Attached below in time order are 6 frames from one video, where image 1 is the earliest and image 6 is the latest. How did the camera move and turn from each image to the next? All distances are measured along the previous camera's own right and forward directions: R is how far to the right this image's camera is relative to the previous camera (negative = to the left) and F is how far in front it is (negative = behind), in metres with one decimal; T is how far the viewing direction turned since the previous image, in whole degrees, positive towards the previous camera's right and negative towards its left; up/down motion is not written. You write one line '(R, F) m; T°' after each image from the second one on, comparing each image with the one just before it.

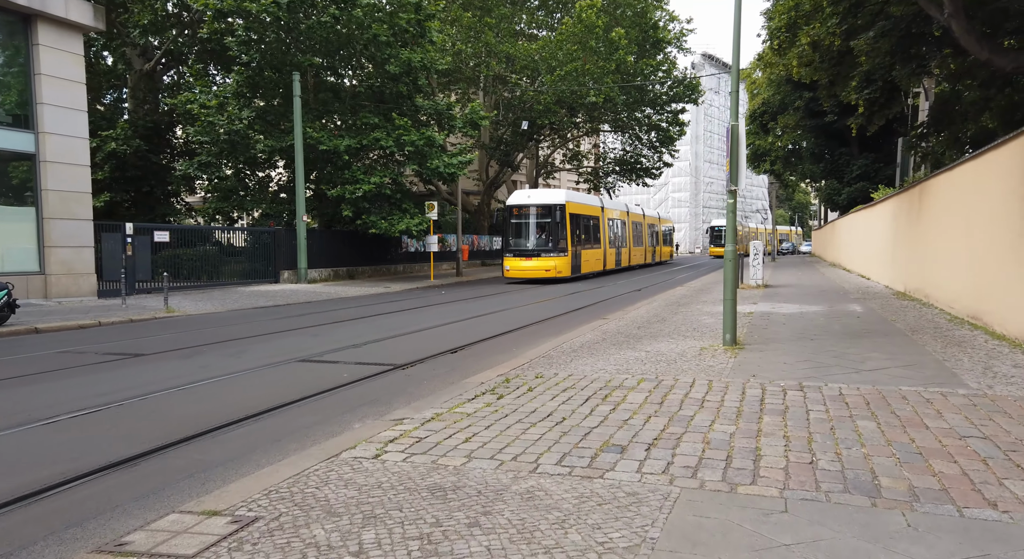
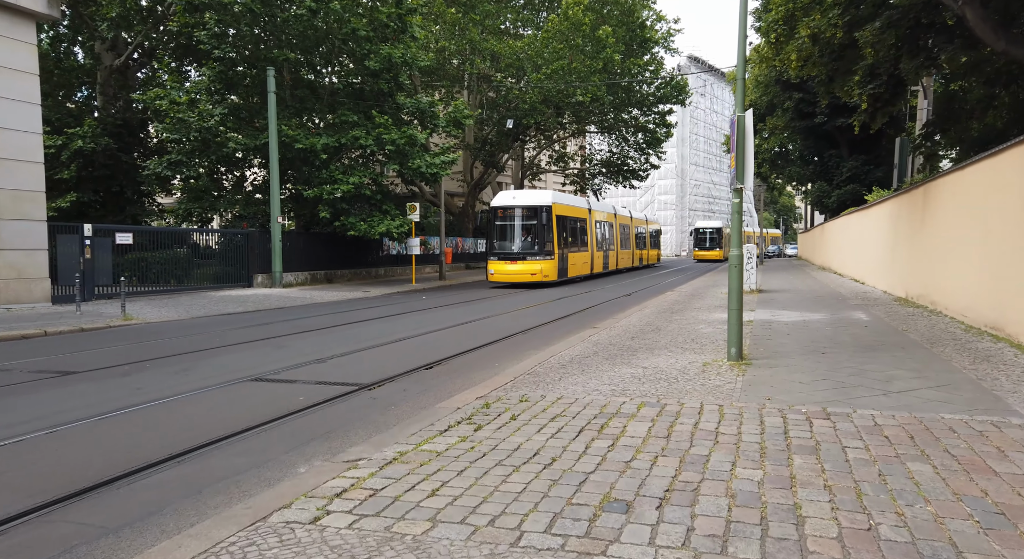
(0.0, +1.0) m; +1°
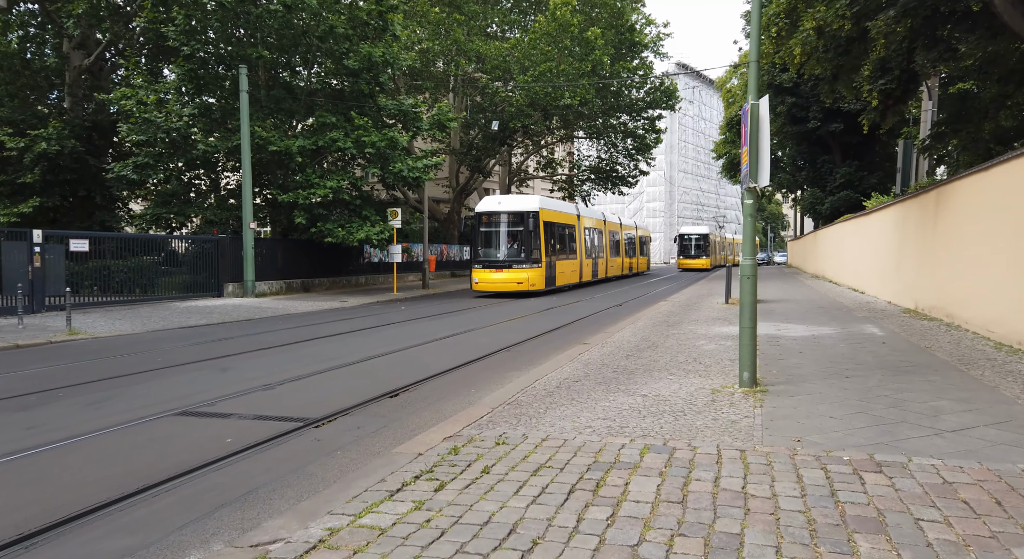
(+0.1, +1.2) m; +1°
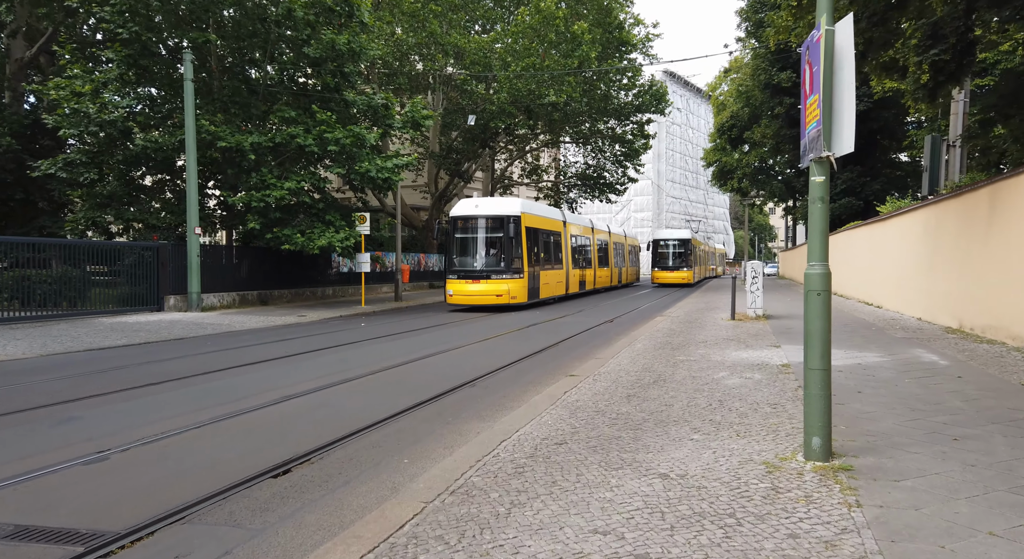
(+0.2, +2.5) m; +1°
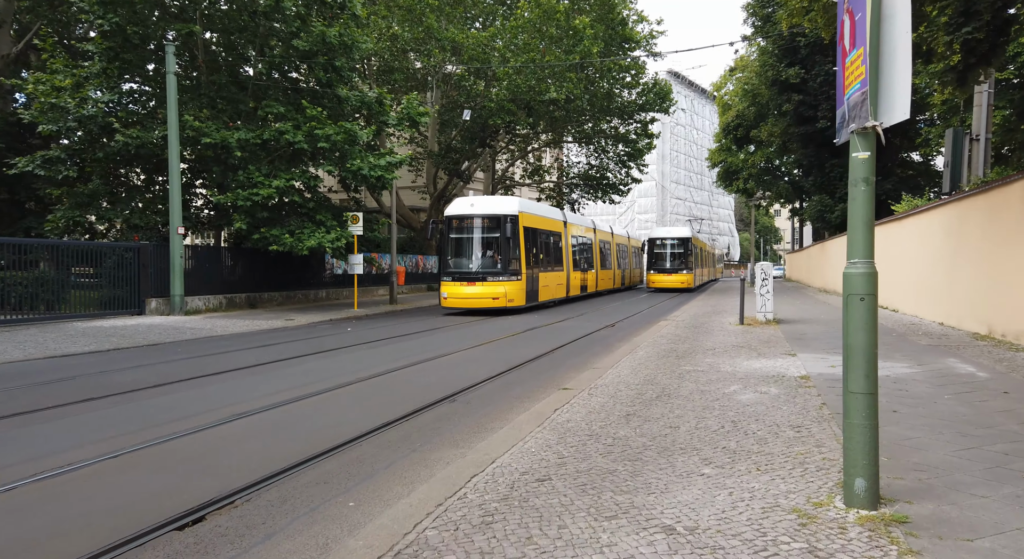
(+0.2, +1.0) m; 0°
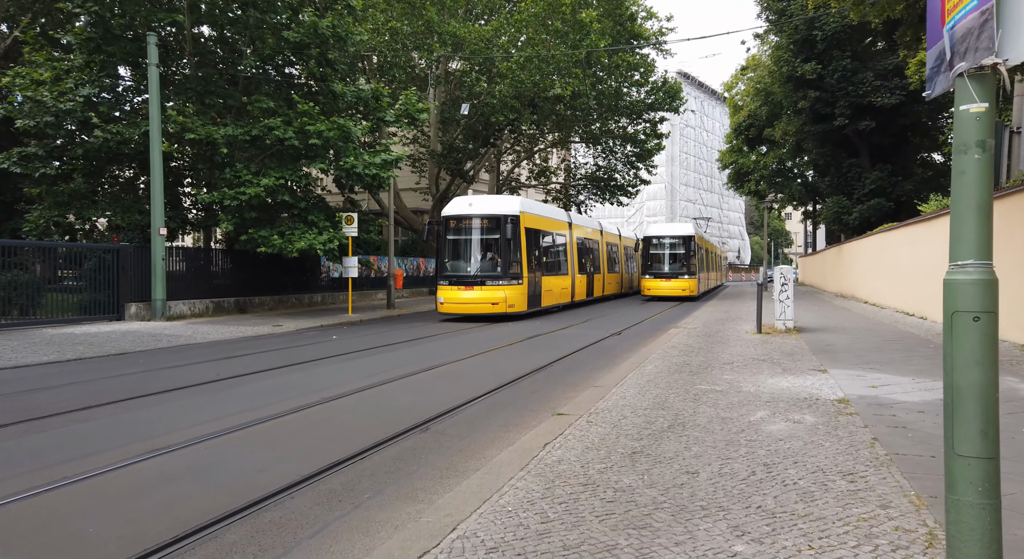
(+0.2, +1.2) m; -1°
